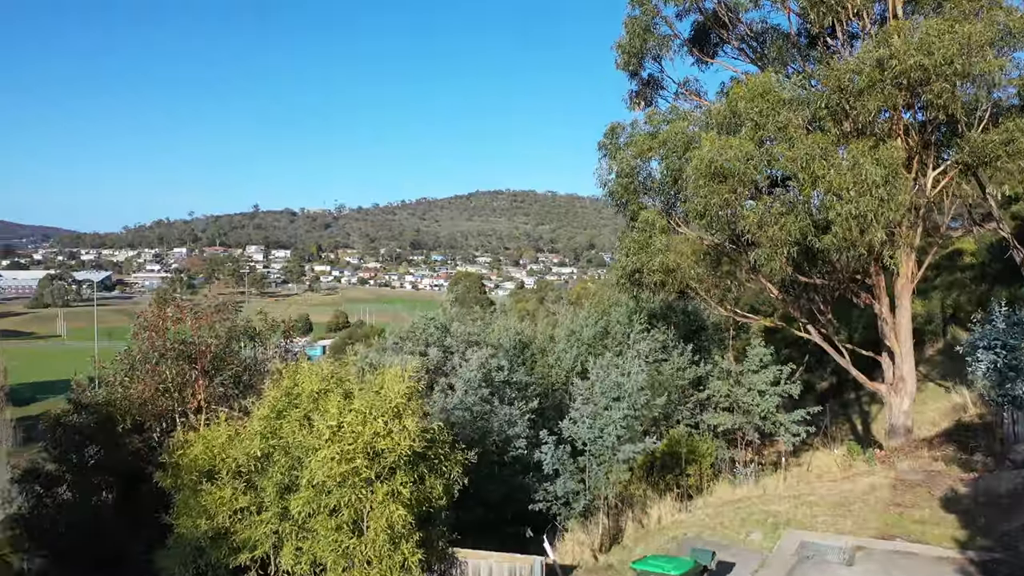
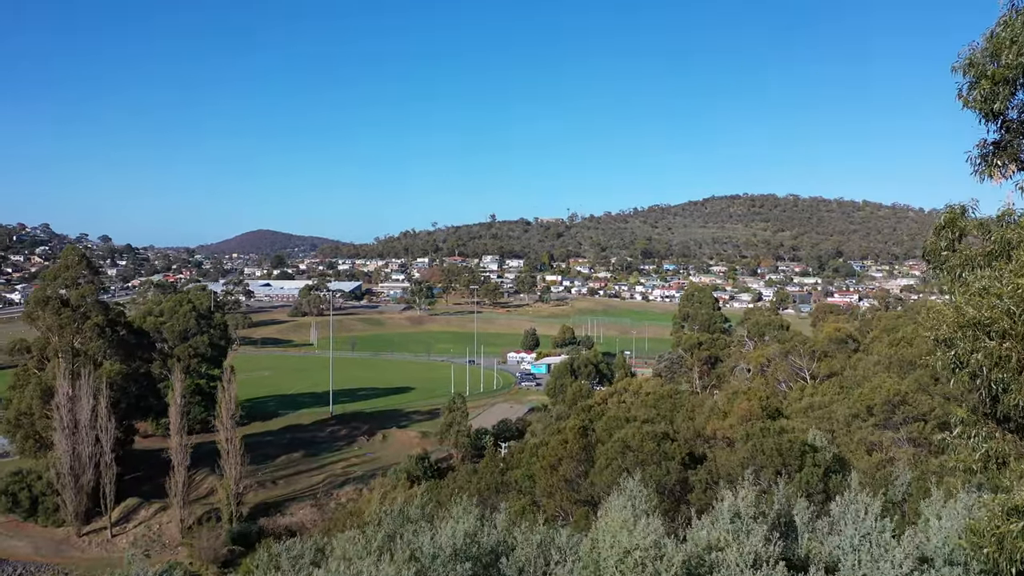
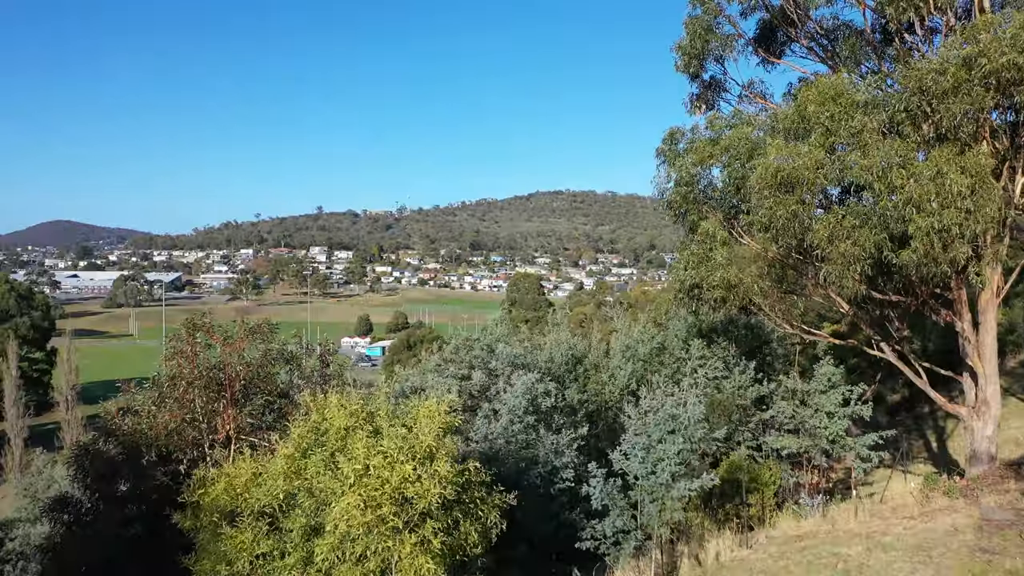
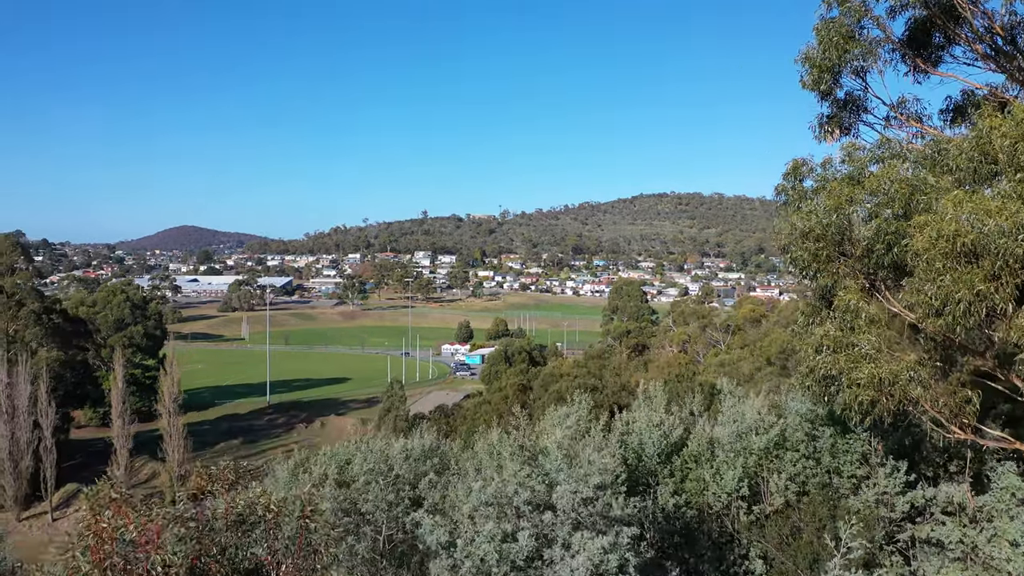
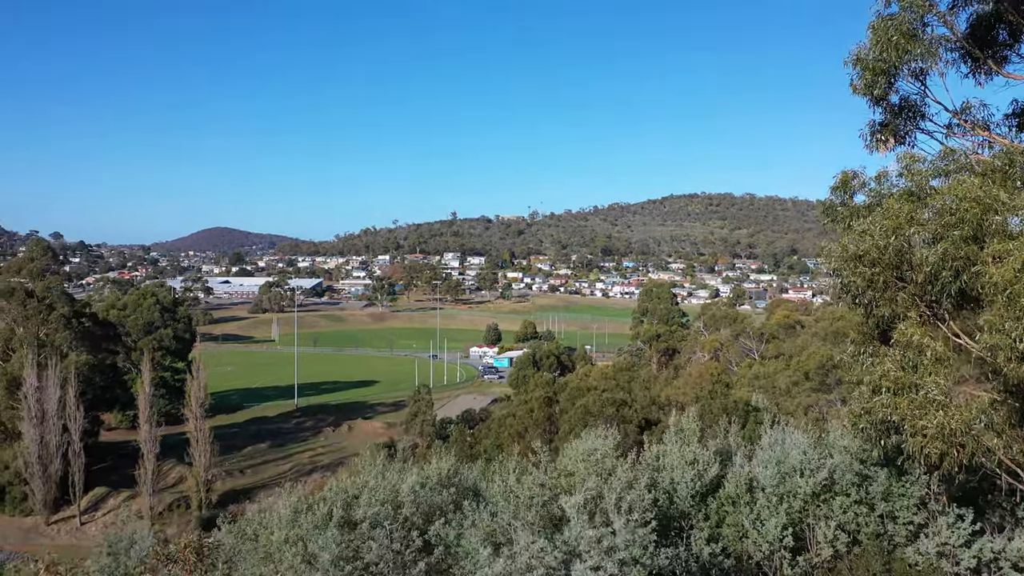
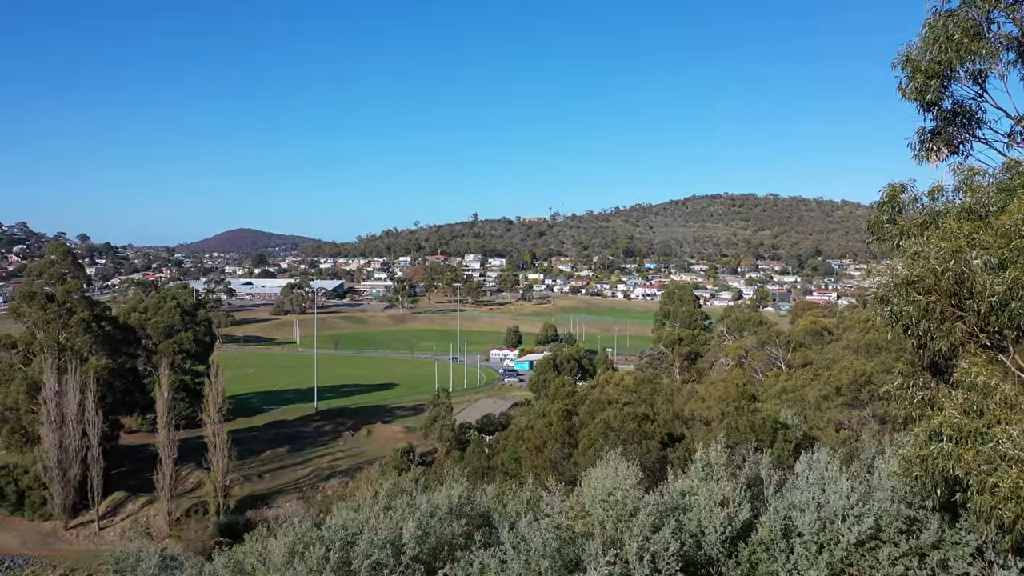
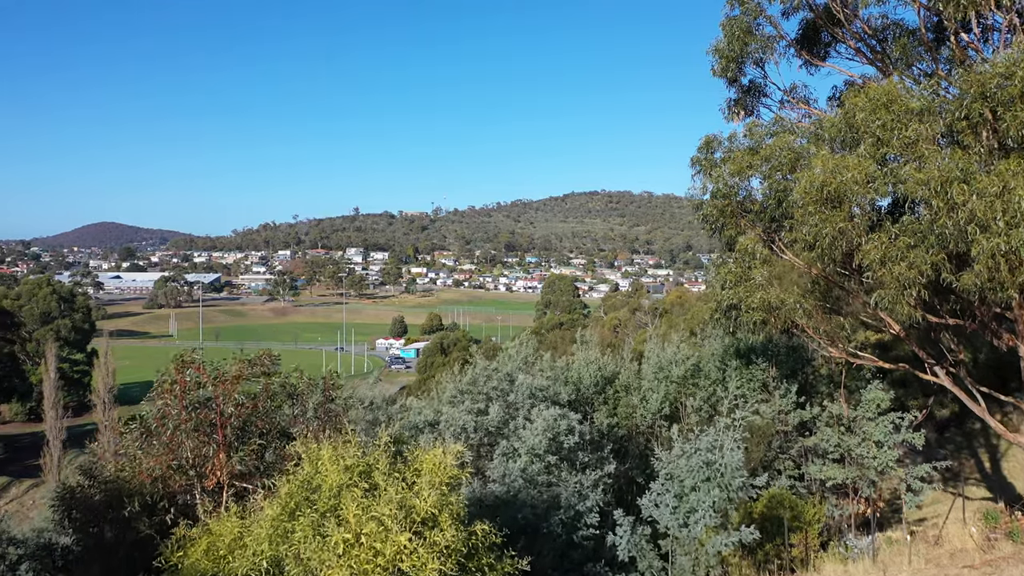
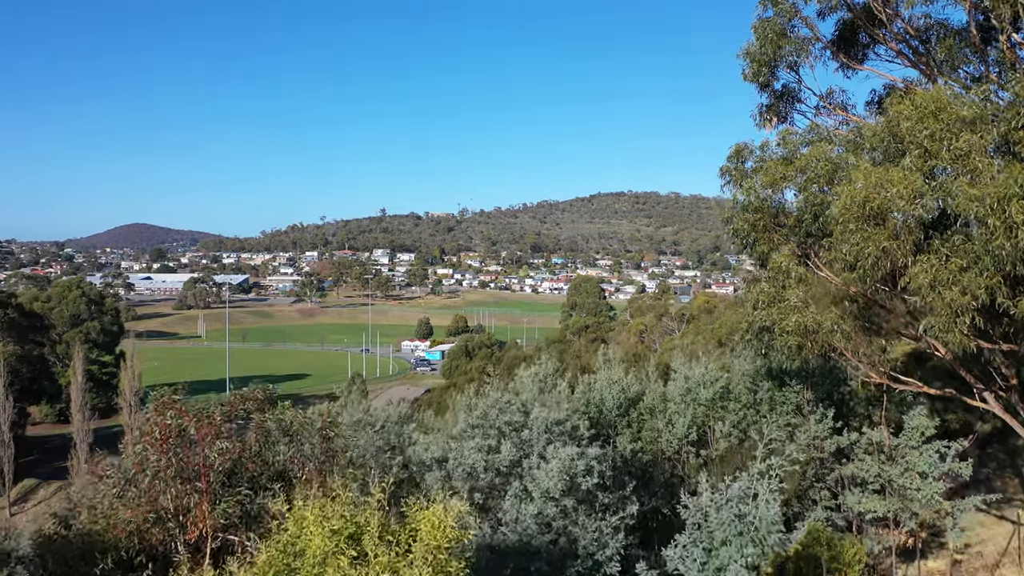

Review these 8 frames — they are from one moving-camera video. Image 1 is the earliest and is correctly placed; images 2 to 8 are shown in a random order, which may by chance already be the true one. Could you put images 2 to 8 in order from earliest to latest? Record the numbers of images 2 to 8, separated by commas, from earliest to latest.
3, 7, 8, 4, 5, 6, 2
